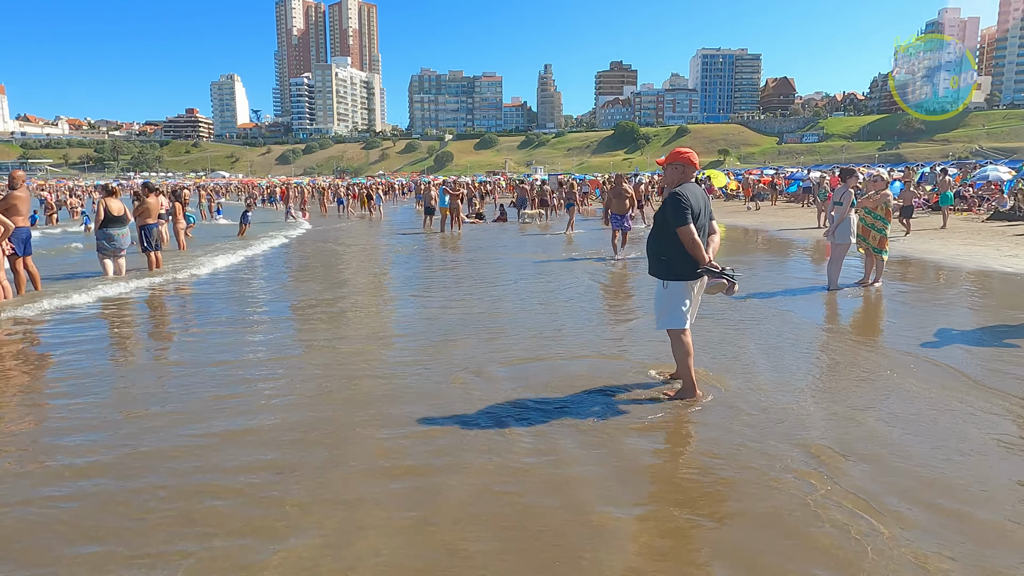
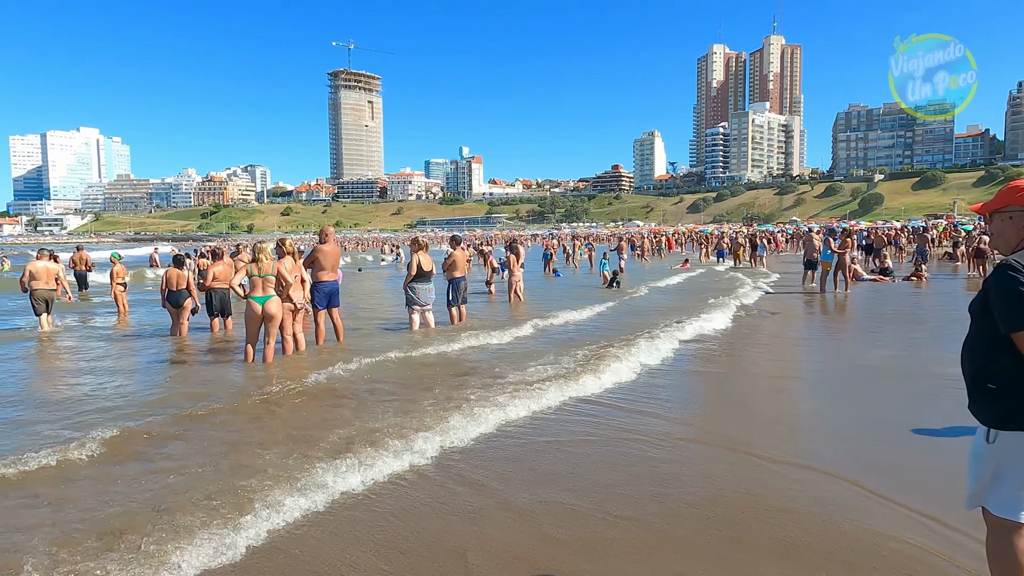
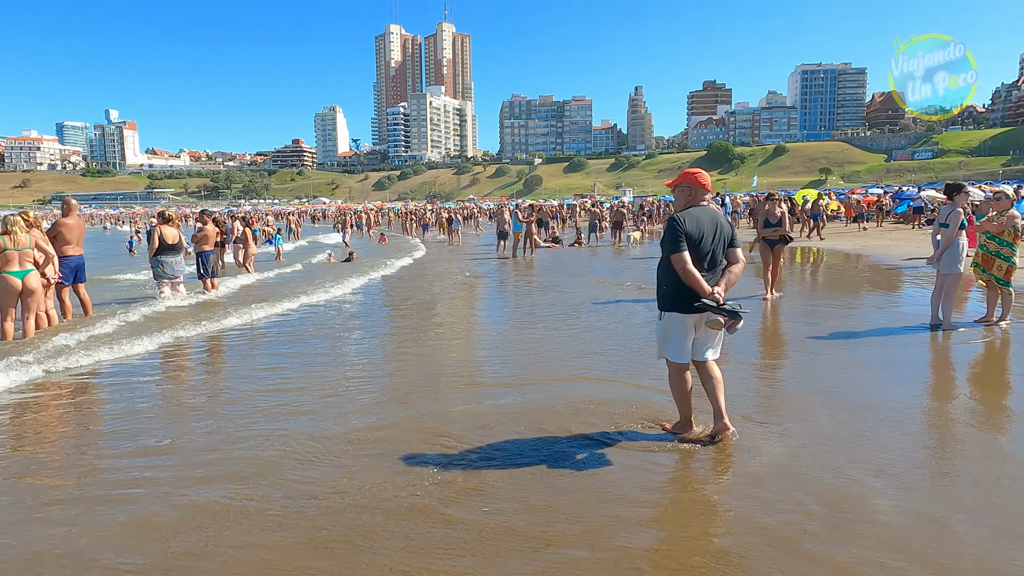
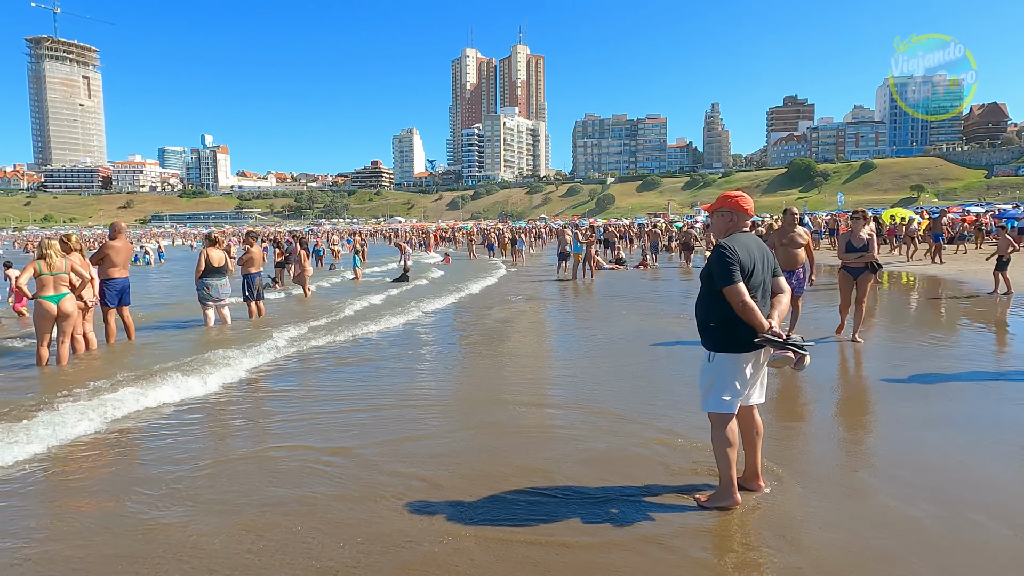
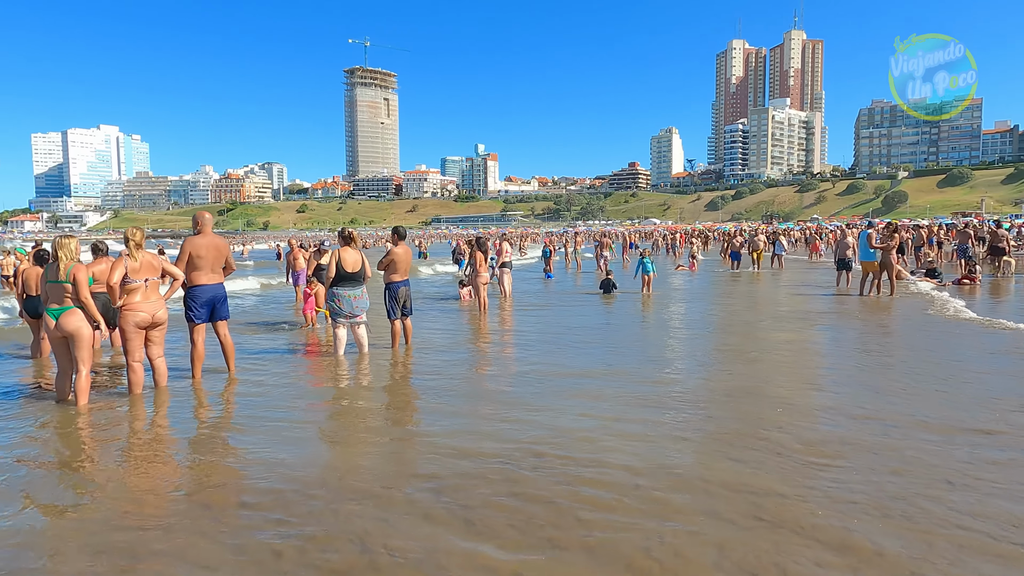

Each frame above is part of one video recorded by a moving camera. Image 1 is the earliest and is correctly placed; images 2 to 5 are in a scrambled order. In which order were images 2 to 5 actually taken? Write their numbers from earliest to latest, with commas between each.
3, 4, 2, 5
